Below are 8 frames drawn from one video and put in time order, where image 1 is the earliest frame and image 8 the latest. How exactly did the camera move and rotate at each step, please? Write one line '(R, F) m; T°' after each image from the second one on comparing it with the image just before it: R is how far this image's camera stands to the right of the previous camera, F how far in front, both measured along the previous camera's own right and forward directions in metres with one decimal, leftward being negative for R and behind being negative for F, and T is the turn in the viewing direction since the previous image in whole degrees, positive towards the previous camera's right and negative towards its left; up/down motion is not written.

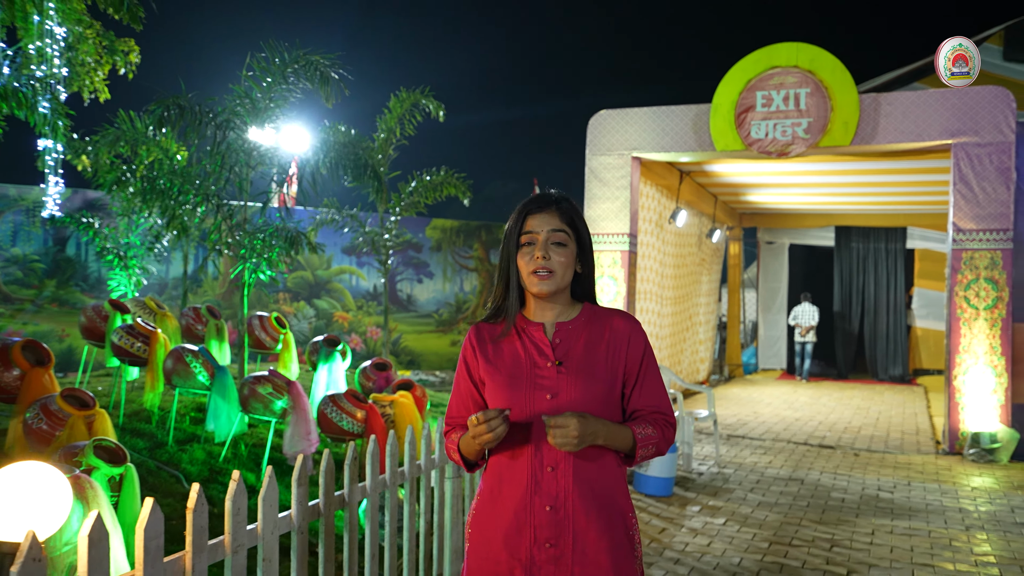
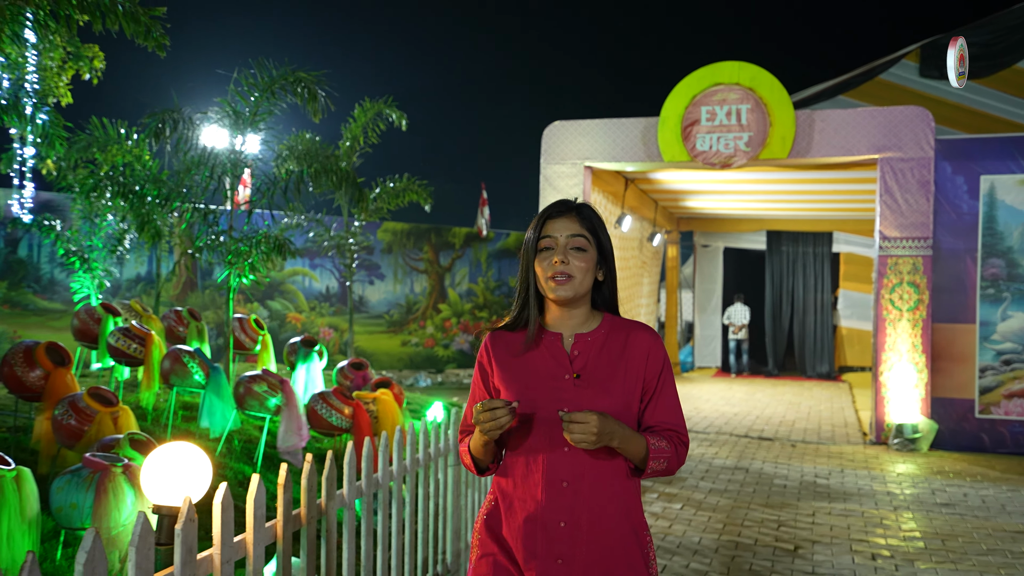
(-0.3, -0.4) m; +4°
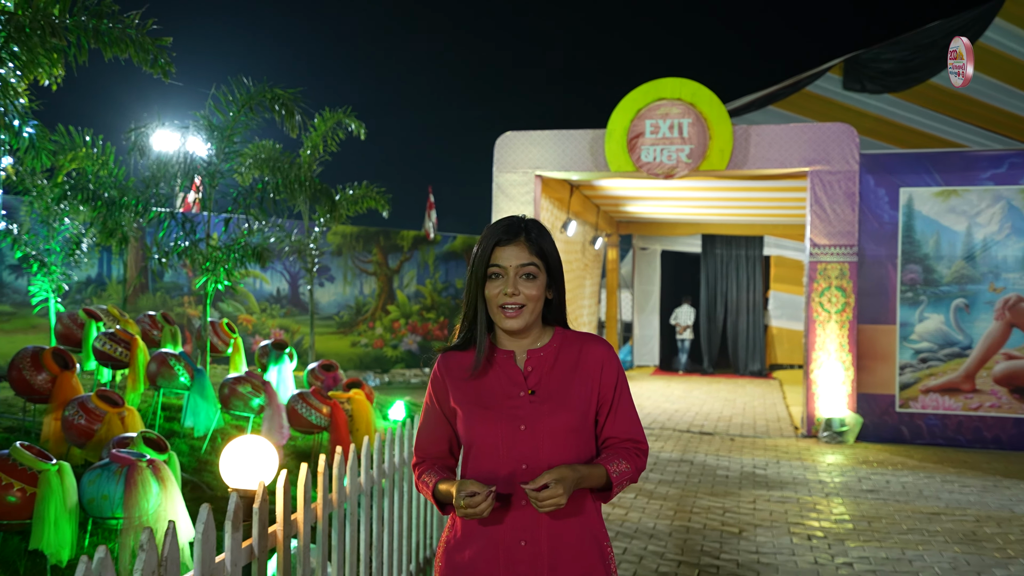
(-0.3, -0.4) m; +4°
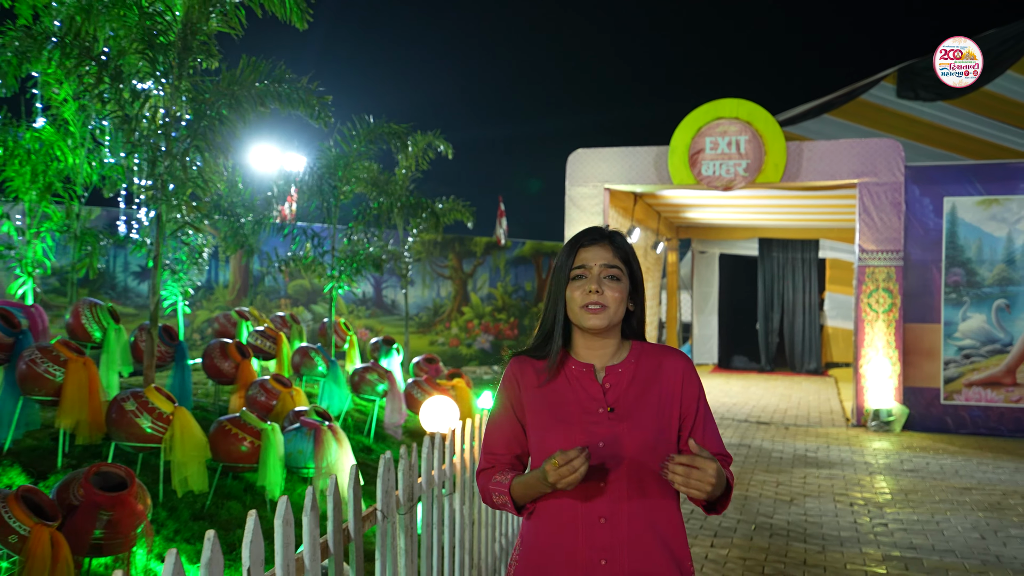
(-0.2, -1.1) m; -4°
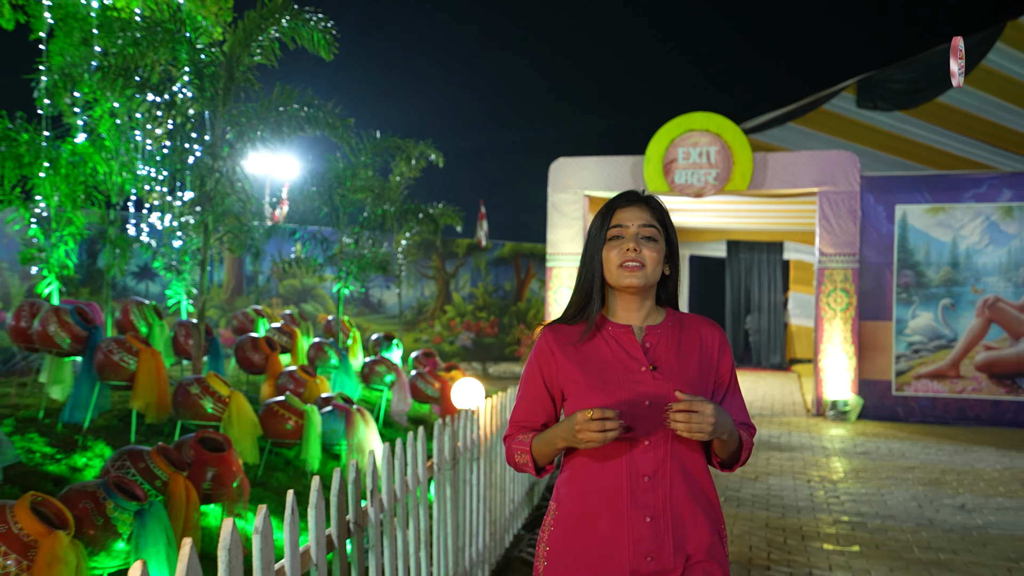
(-0.2, -0.8) m; +2°
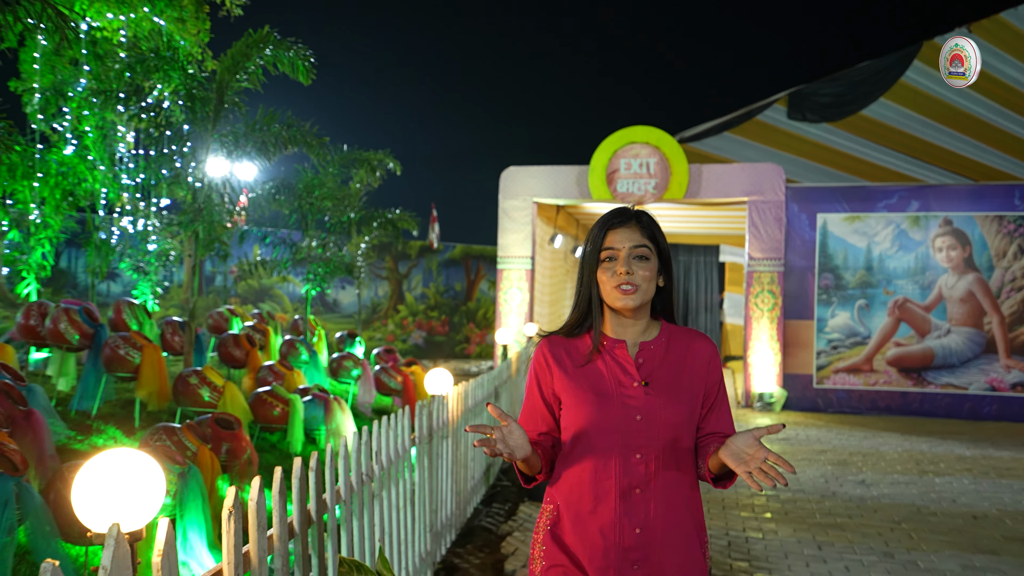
(-0.1, -0.8) m; +4°
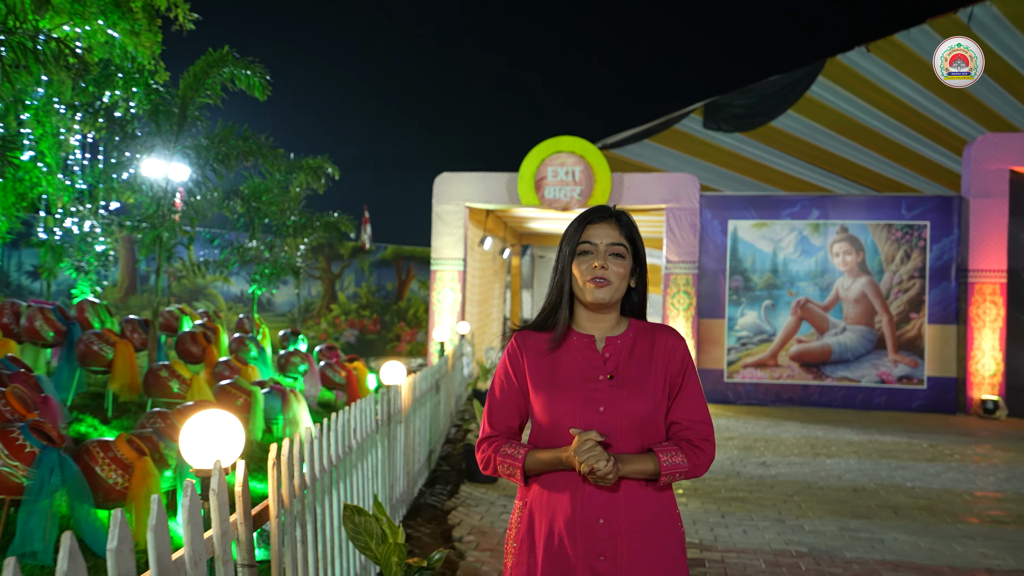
(-0.2, -0.7) m; +5°
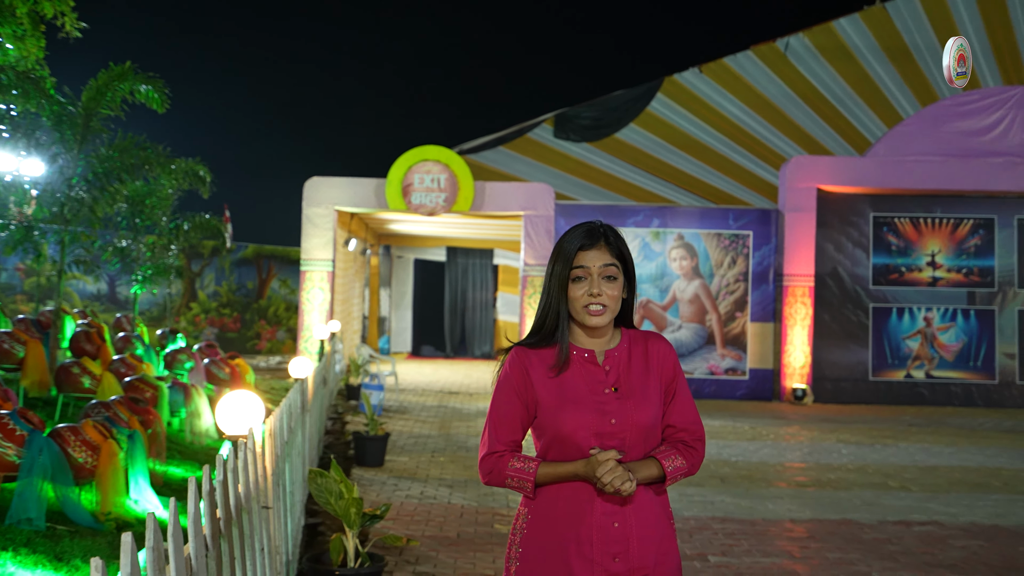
(-0.4, -0.9) m; +10°
